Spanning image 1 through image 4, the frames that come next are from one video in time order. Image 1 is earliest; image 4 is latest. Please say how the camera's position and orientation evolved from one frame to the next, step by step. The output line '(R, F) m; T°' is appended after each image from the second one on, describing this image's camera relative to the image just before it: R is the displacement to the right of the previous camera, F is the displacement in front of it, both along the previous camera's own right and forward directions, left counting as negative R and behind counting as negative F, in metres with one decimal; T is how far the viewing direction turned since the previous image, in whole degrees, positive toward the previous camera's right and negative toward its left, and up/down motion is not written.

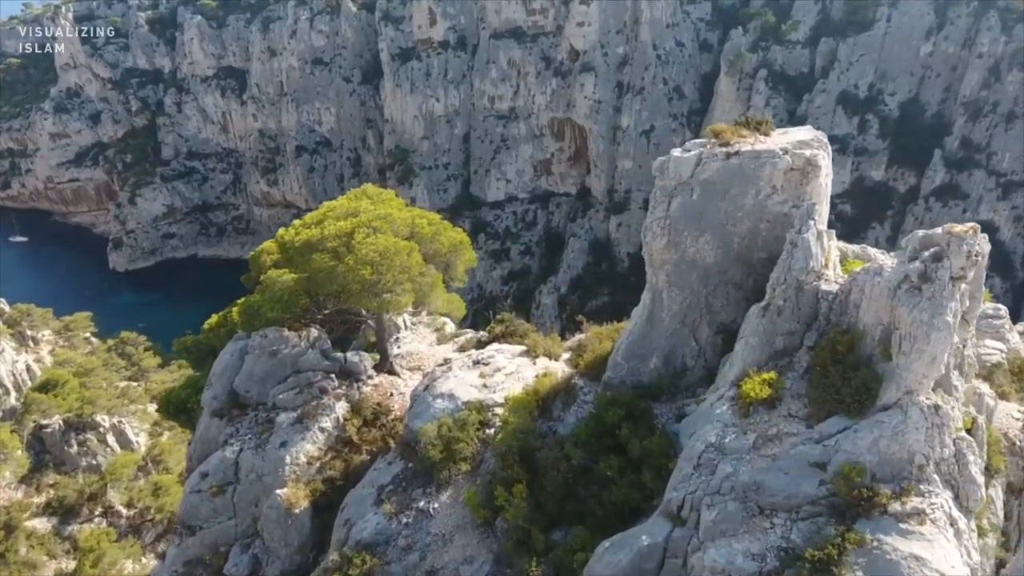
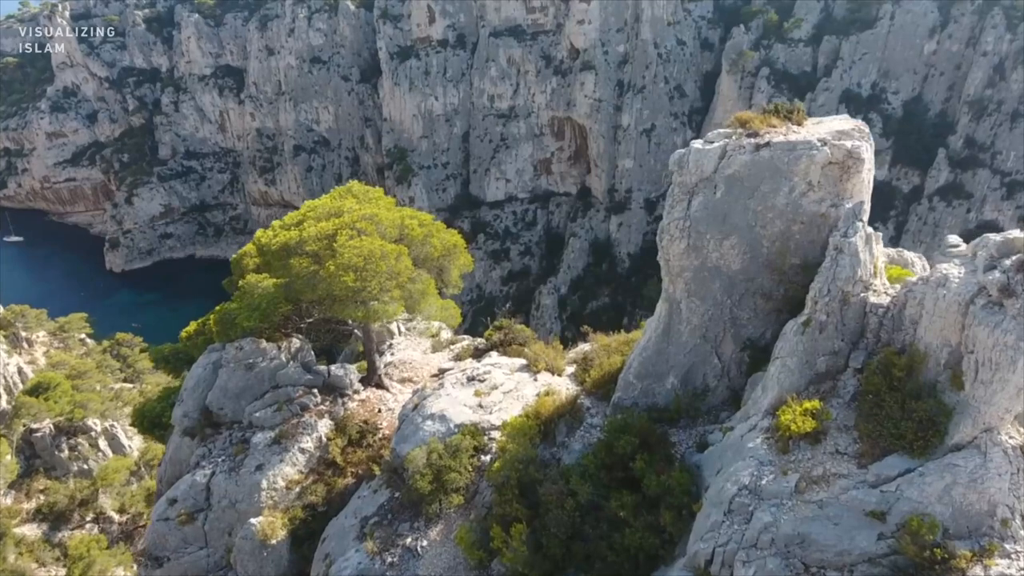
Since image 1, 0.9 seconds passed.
(0.0, +1.5) m; 0°
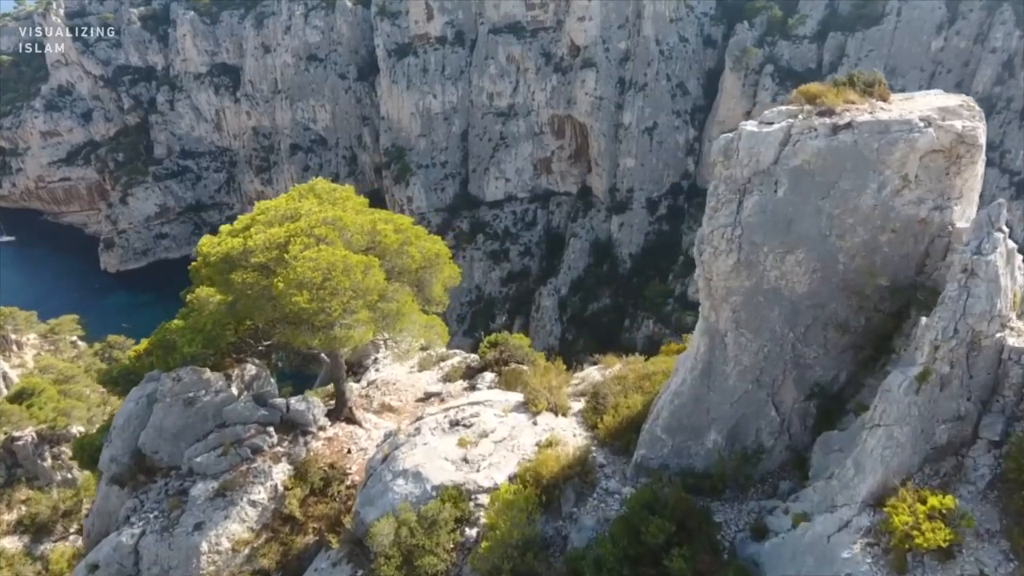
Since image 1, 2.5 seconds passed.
(+0.1, +2.6) m; 0°
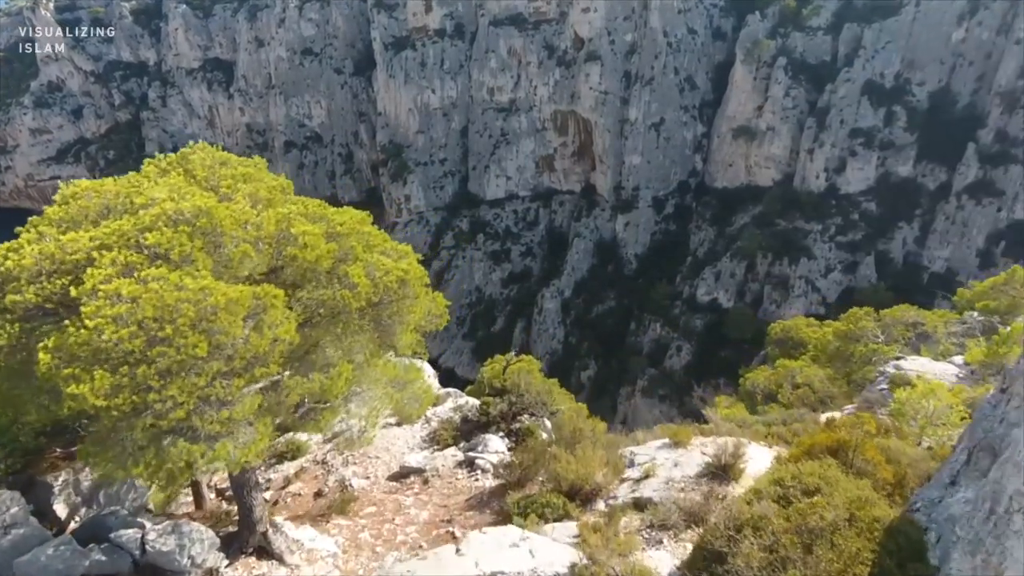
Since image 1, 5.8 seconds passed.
(-0.3, +5.7) m; 0°
